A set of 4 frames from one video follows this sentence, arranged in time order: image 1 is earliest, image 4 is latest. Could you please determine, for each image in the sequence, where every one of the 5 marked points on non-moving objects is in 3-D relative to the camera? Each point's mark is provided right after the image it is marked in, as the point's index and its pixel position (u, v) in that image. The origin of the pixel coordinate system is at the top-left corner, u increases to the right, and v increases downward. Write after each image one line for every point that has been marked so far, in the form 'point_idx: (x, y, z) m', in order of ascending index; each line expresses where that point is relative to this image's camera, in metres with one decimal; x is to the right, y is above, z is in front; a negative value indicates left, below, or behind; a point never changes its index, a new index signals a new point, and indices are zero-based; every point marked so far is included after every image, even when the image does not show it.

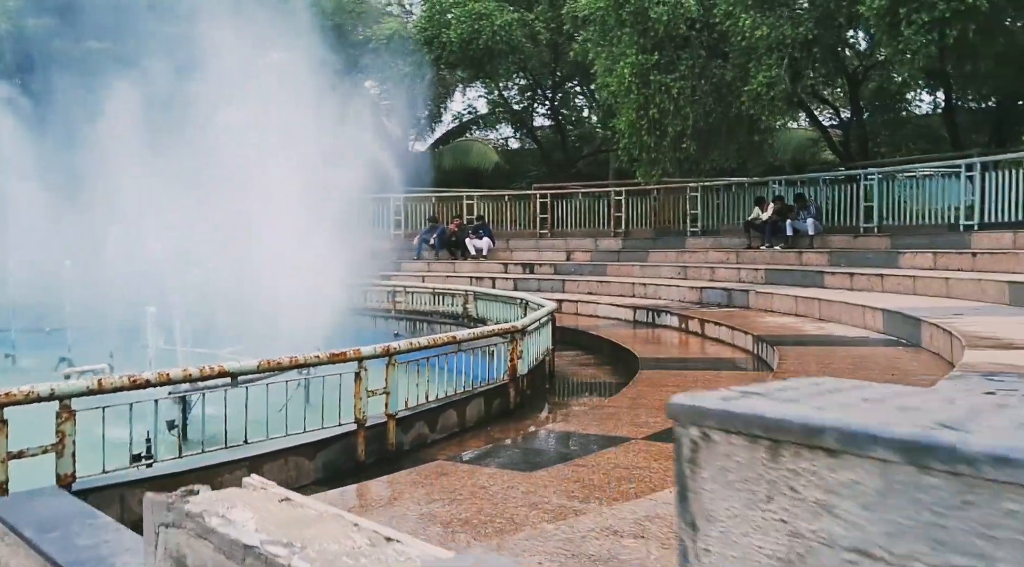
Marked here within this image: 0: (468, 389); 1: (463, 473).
0: (-0.3, -0.7, +6.2) m
1: (-0.2, -0.8, +4.1) m
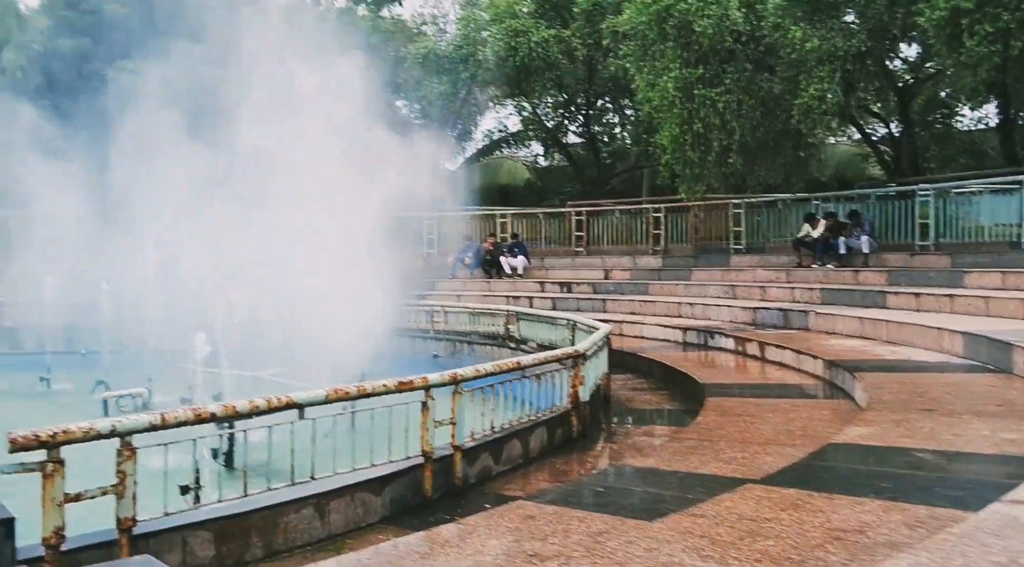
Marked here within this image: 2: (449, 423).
0: (+0.1, -0.8, +5.9) m
1: (+0.2, -0.9, +3.8) m
2: (-0.3, -0.7, +4.9) m
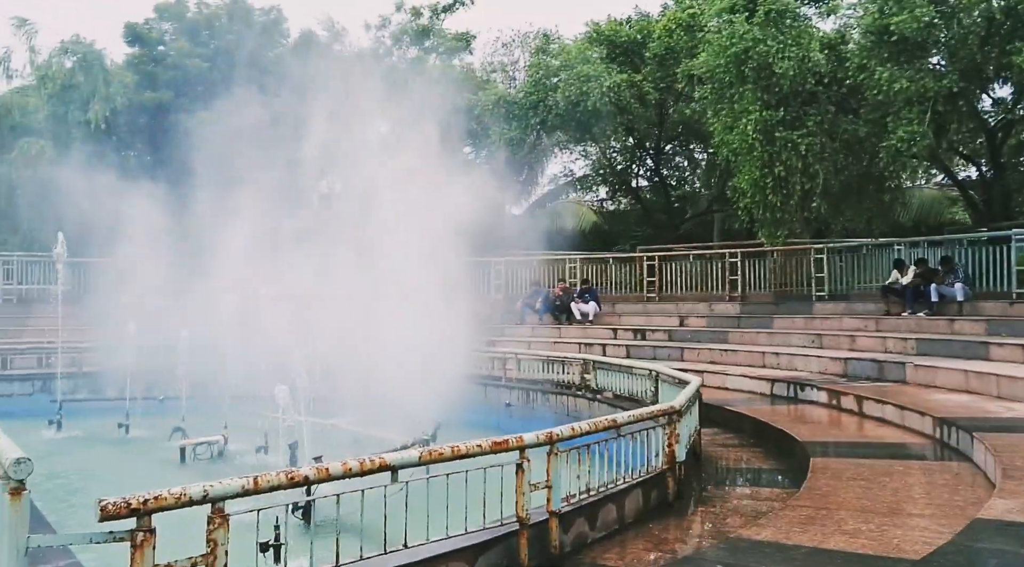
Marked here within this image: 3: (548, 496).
0: (+0.7, -1.1, +5.5) m
1: (+0.6, -1.1, +3.4) m
2: (+0.2, -1.0, +4.6) m
3: (+0.2, -1.0, +4.6) m
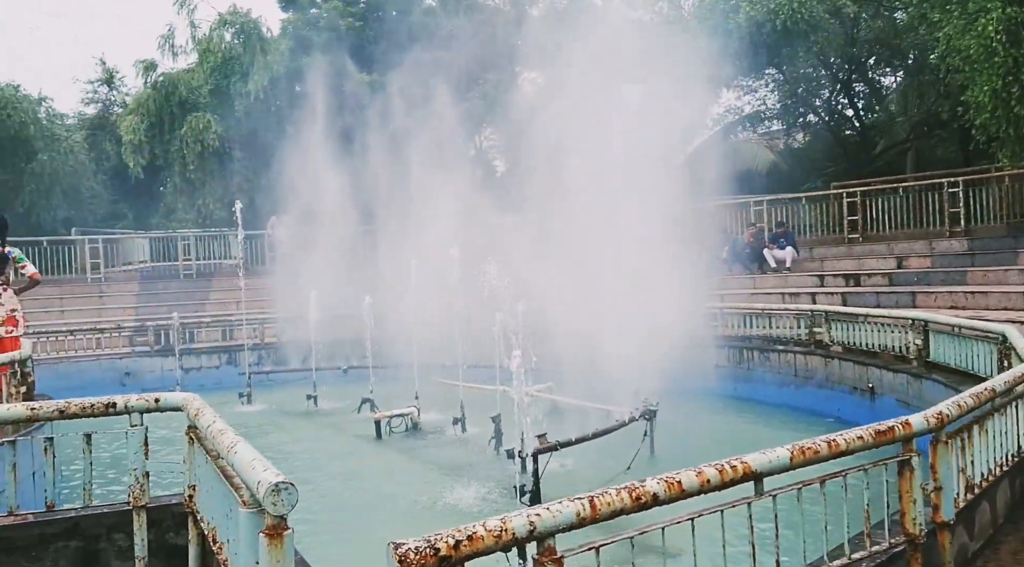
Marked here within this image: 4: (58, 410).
0: (+2.1, -0.8, +4.2) m
1: (+1.7, -0.9, +2.1) m
2: (+1.5, -0.7, +3.3) m
3: (+1.5, -0.8, +3.3) m
4: (-1.9, -0.5, +3.9) m
